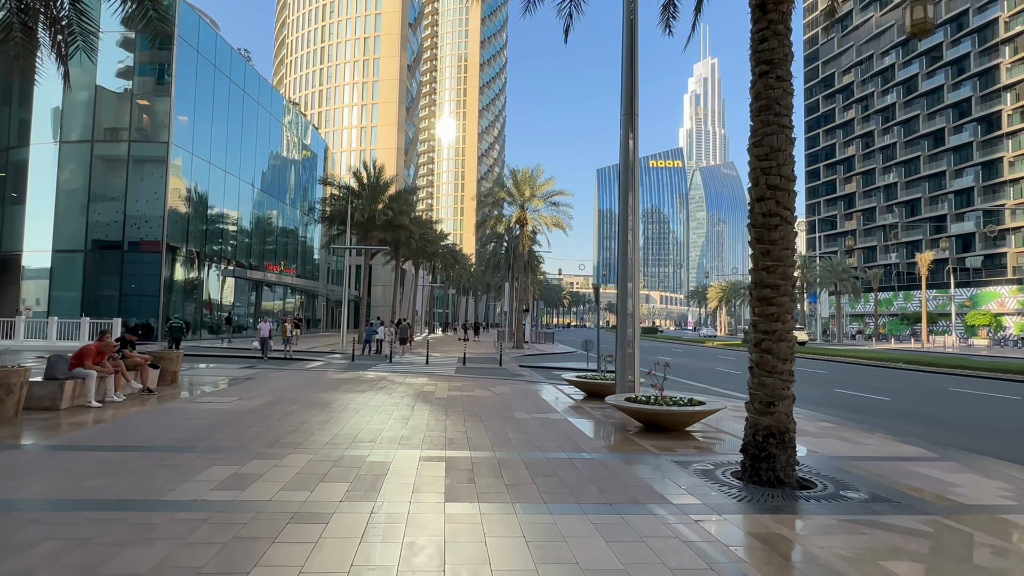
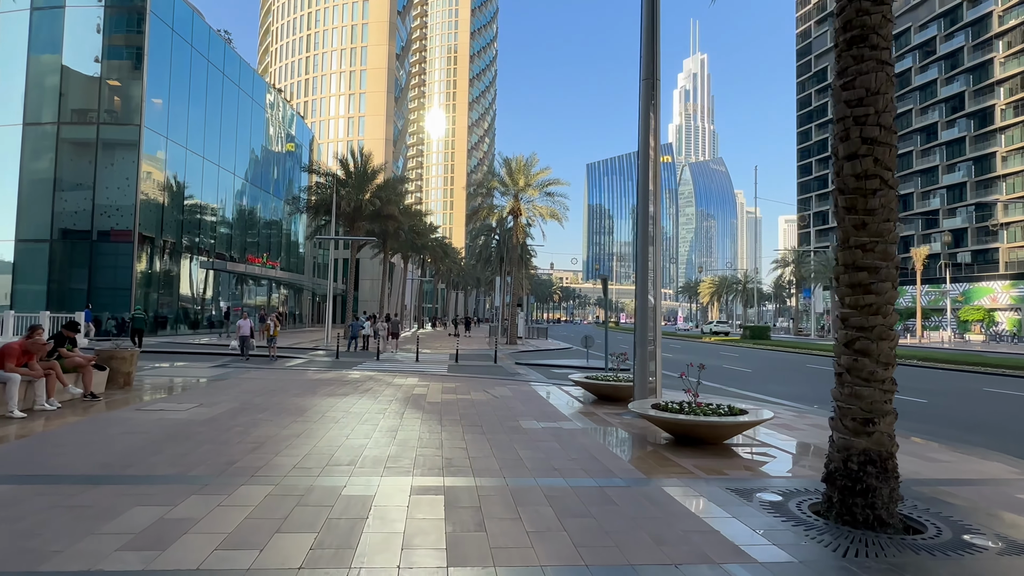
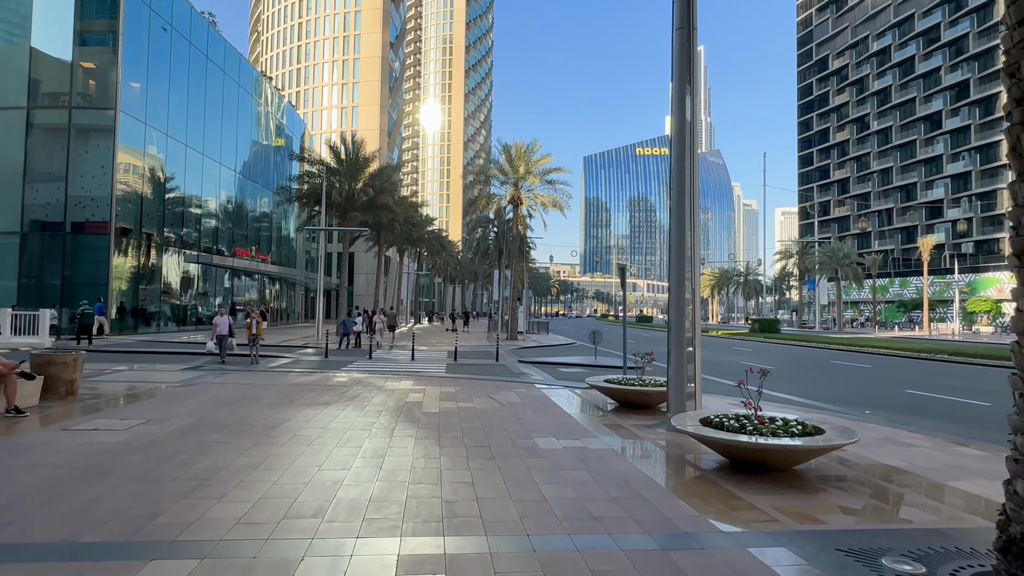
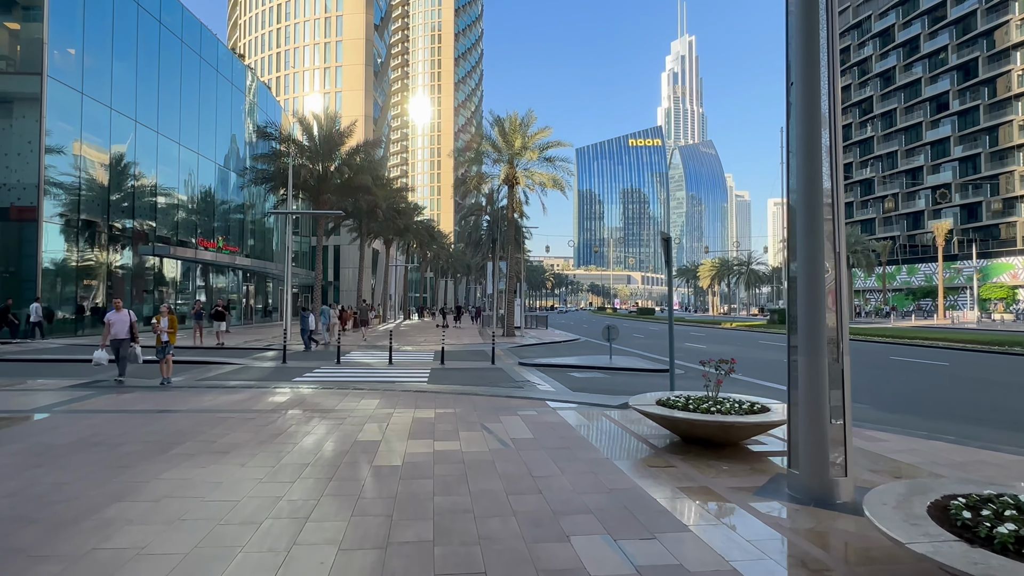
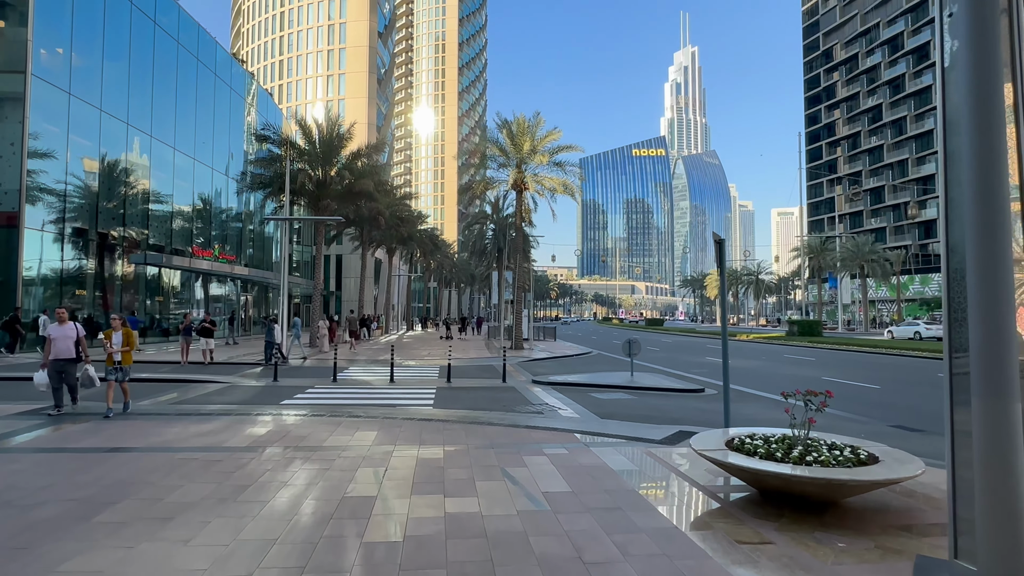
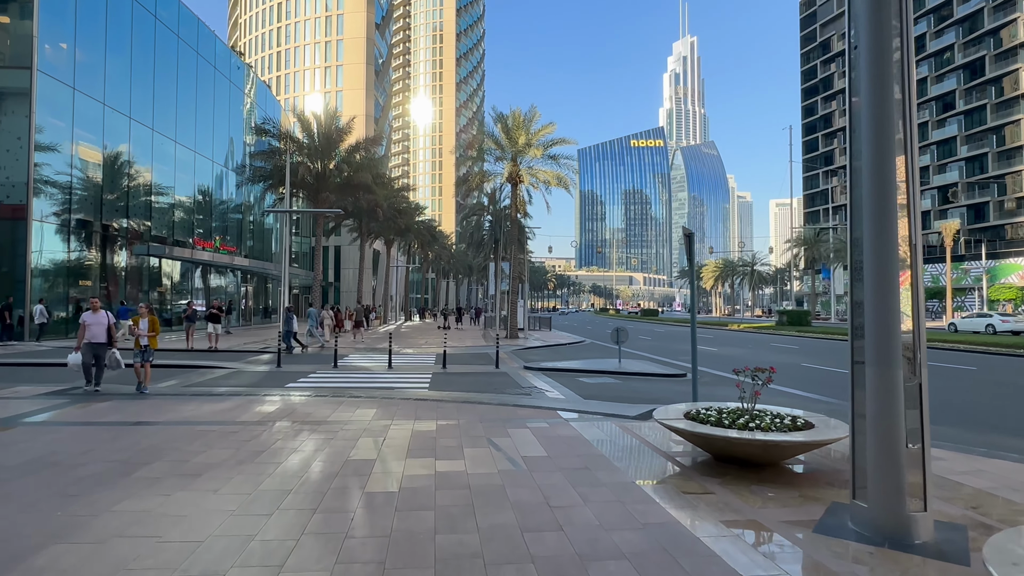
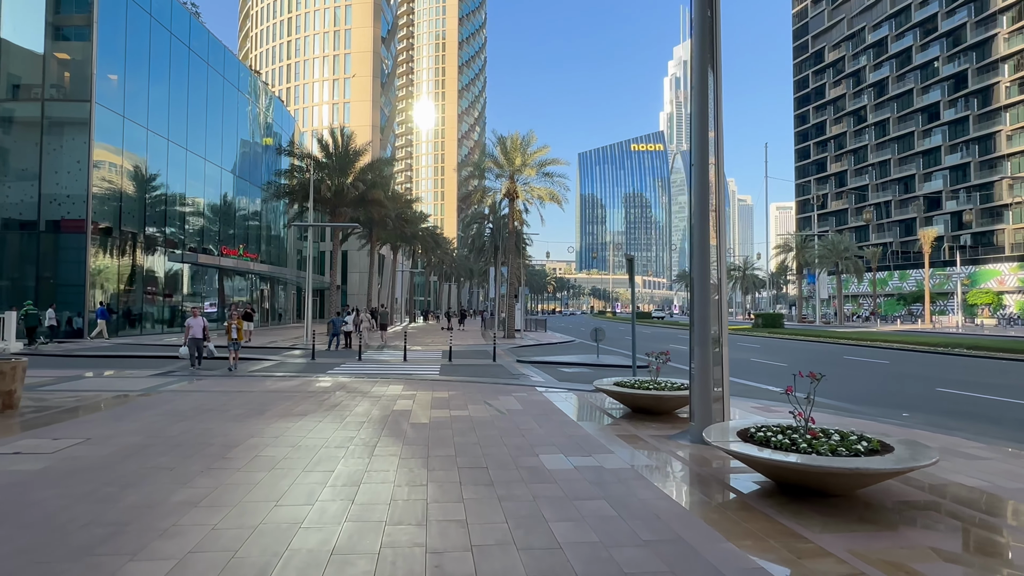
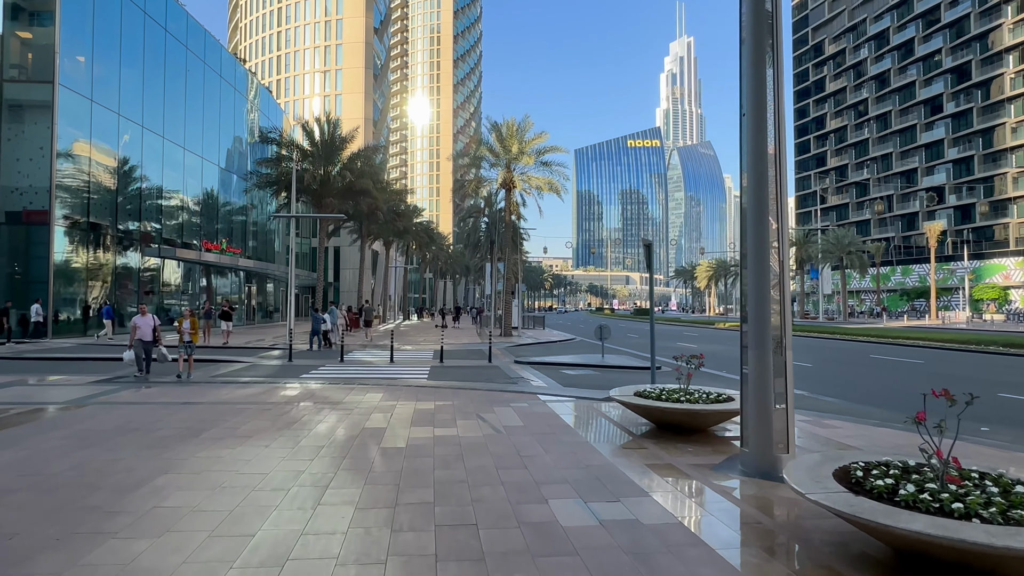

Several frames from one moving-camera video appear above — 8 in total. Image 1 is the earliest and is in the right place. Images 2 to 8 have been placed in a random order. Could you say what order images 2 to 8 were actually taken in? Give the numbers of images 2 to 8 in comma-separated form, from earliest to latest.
2, 3, 7, 8, 4, 6, 5
